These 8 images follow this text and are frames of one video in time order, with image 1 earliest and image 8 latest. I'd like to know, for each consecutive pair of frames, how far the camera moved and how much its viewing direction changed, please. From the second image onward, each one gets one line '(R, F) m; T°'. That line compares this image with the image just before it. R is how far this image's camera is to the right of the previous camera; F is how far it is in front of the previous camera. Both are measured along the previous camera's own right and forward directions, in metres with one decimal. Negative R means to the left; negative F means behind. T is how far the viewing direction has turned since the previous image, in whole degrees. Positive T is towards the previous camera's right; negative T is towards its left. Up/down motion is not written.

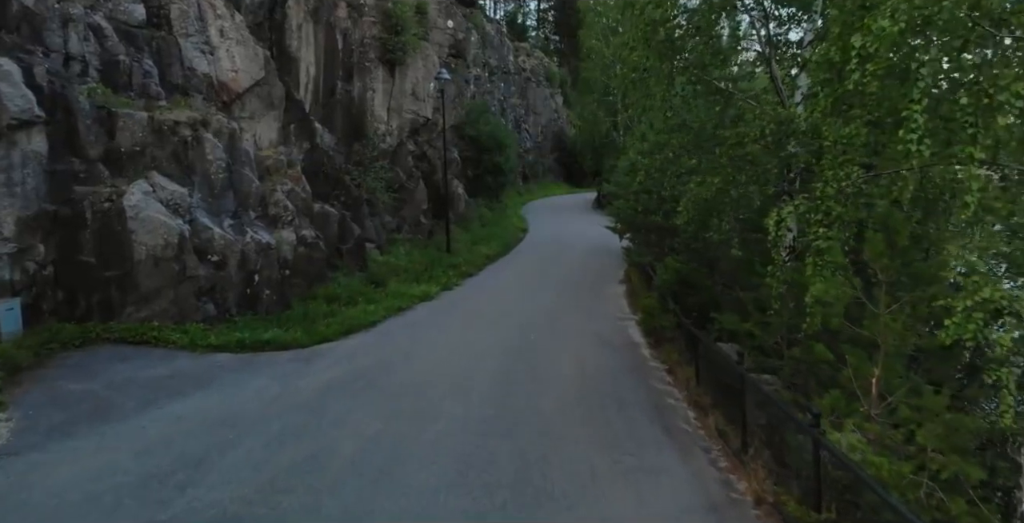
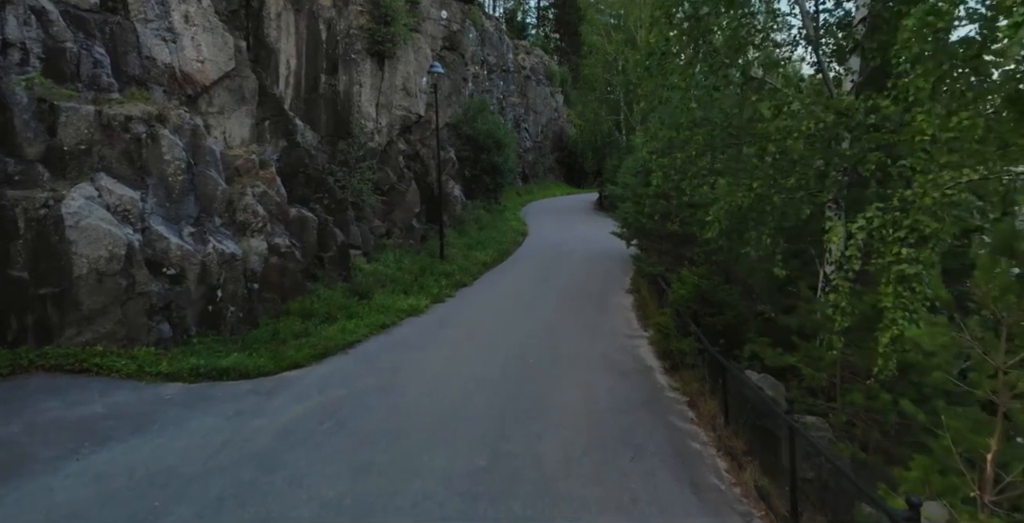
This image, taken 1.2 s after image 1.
(+0.1, +1.5) m; 0°
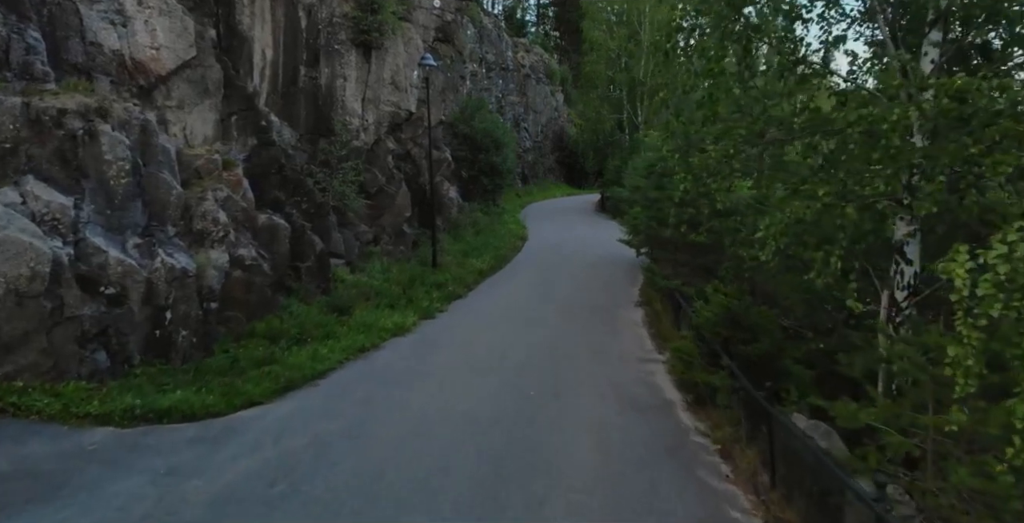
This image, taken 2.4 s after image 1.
(0.0, +1.6) m; 0°
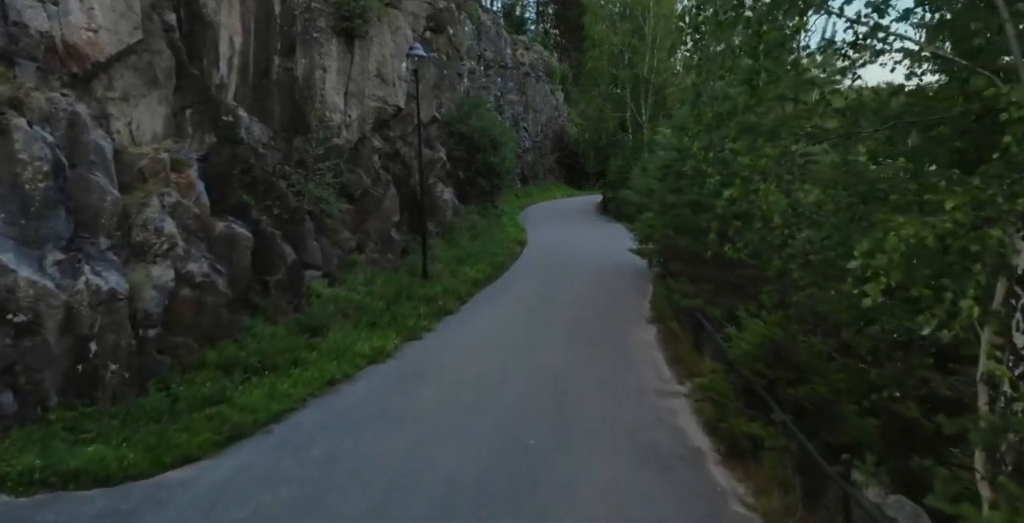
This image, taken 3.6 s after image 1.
(+0.1, +1.7) m; 0°
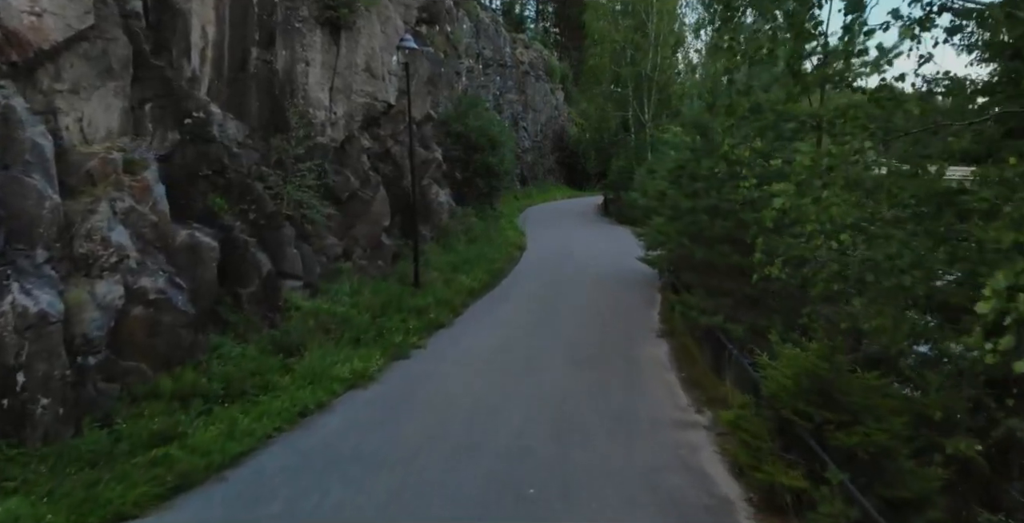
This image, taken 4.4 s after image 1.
(0.0, +1.2) m; 0°
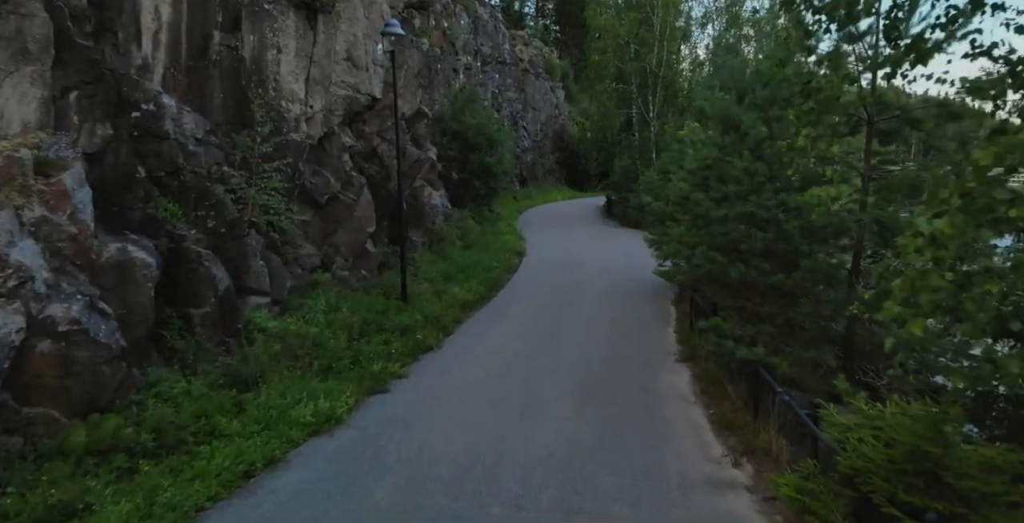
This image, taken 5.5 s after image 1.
(0.0, +1.6) m; 0°
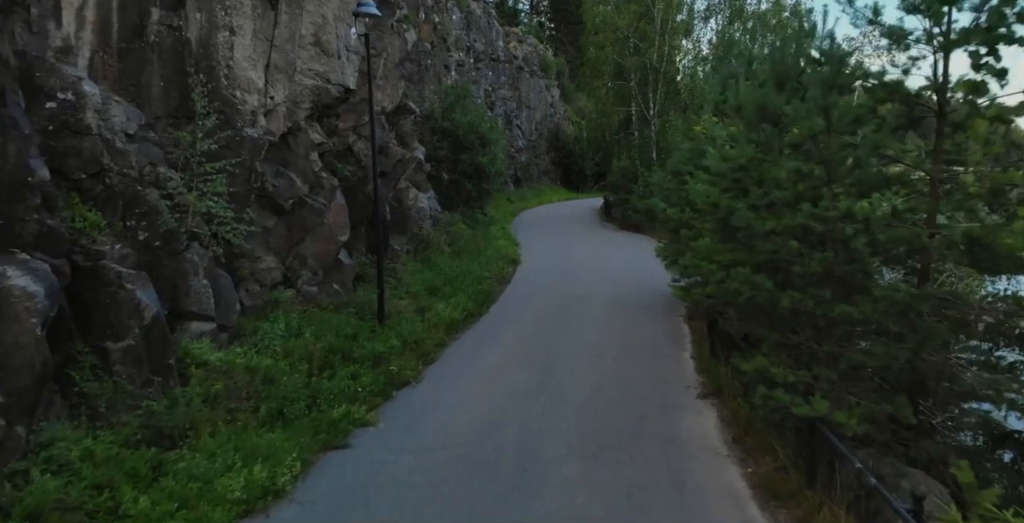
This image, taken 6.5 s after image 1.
(+0.1, +1.8) m; 0°
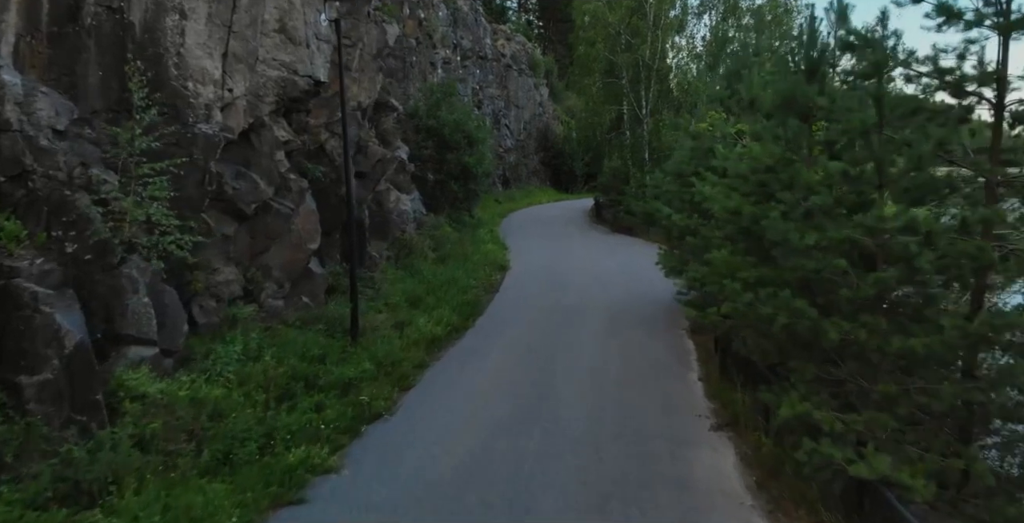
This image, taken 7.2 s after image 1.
(0.0, +1.2) m; +1°
